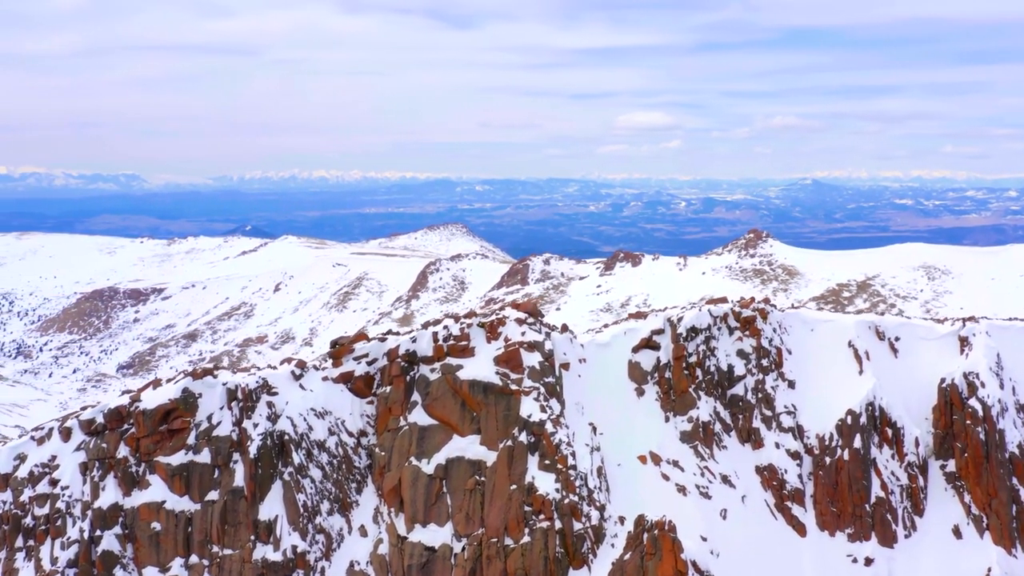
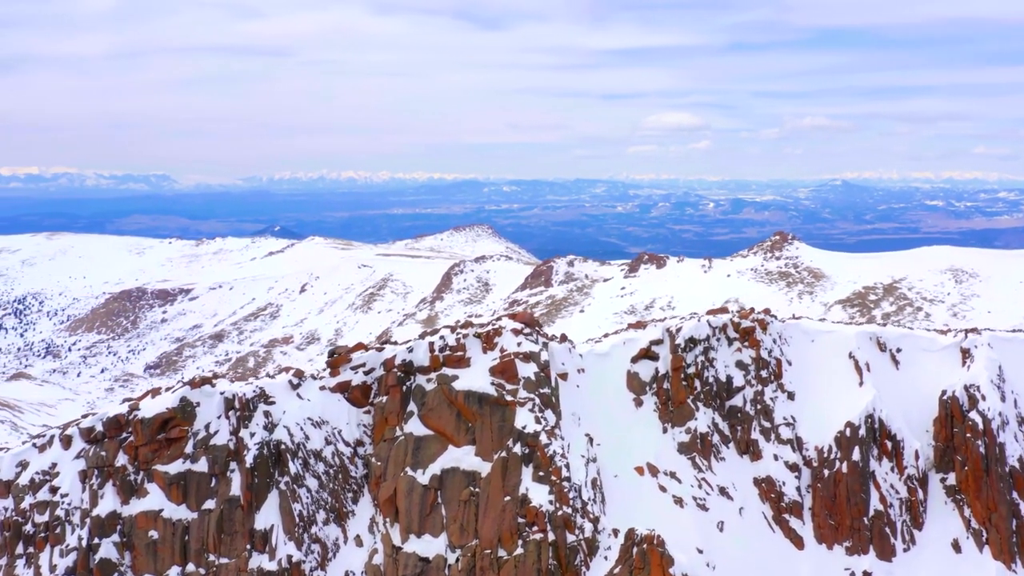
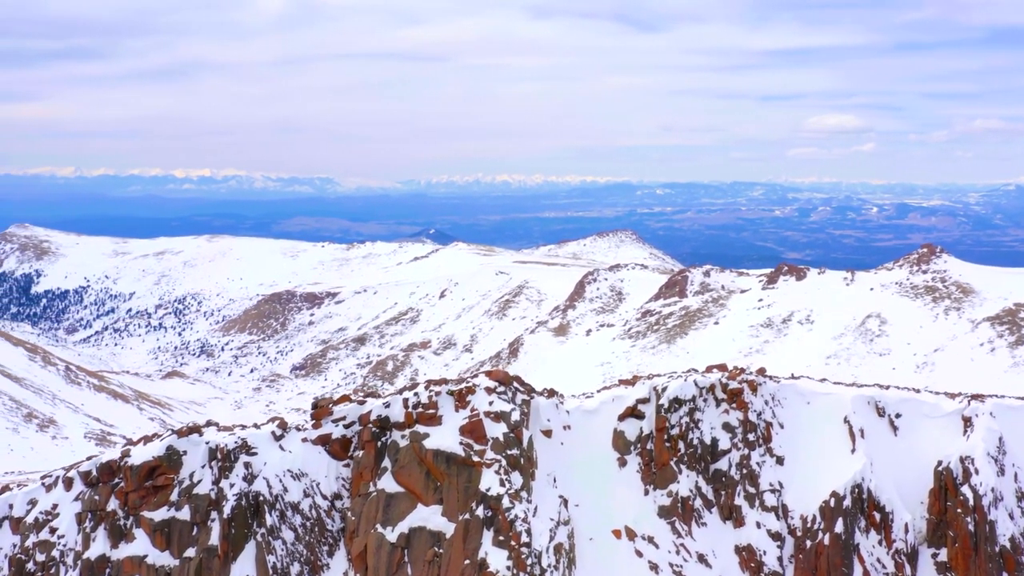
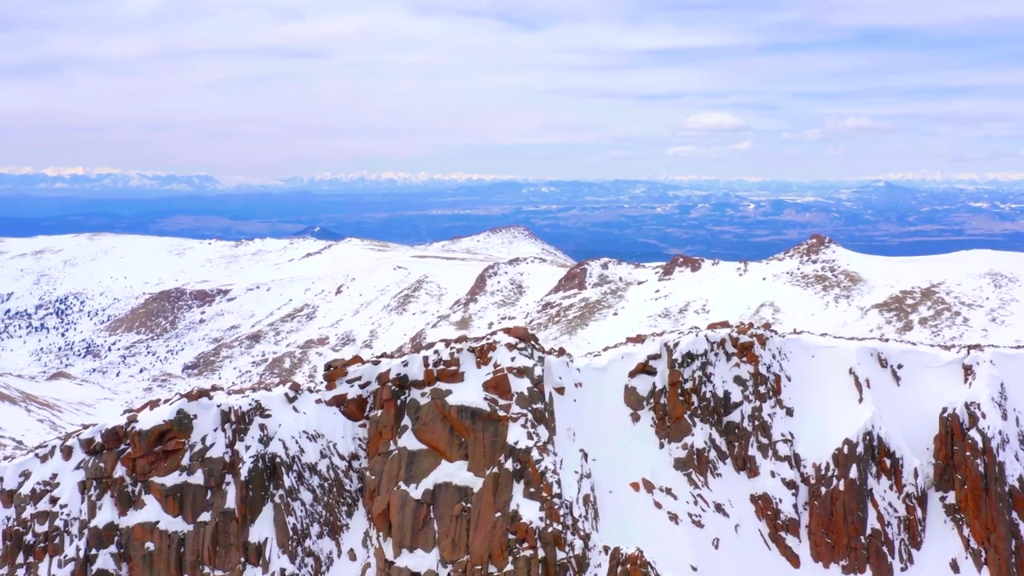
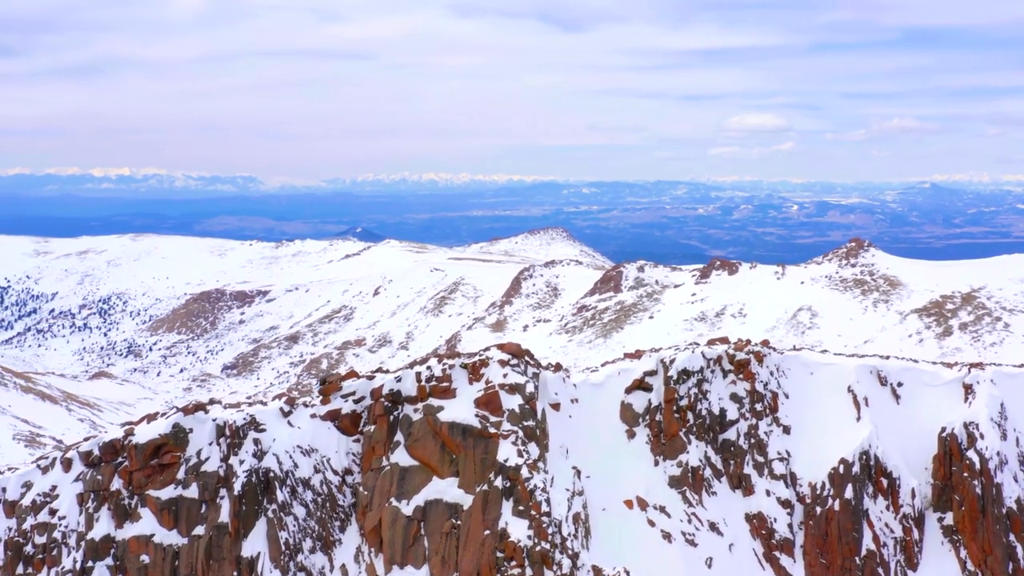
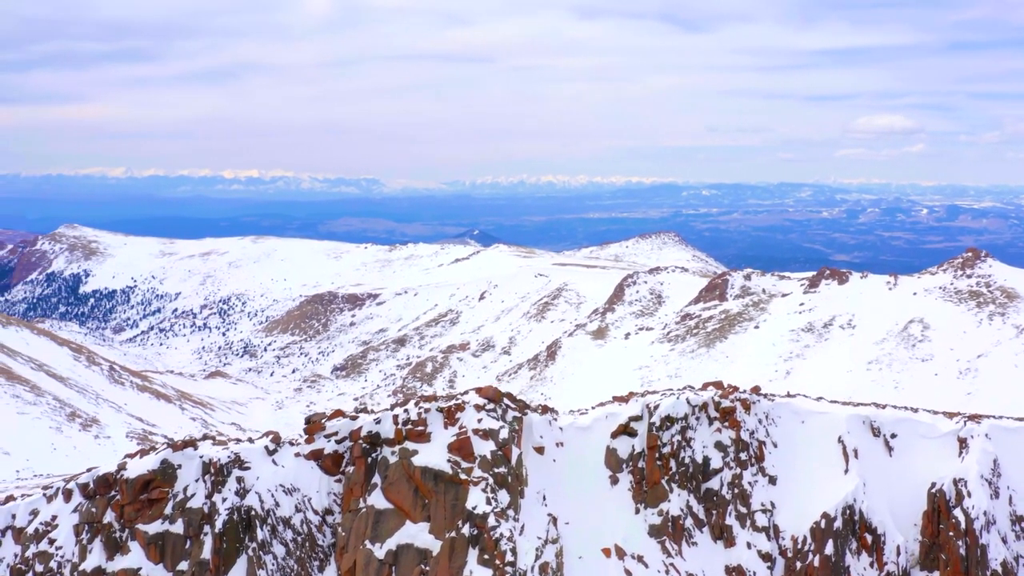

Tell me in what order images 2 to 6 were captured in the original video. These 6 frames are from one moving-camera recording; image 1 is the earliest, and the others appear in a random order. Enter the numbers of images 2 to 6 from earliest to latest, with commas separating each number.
2, 4, 5, 3, 6
